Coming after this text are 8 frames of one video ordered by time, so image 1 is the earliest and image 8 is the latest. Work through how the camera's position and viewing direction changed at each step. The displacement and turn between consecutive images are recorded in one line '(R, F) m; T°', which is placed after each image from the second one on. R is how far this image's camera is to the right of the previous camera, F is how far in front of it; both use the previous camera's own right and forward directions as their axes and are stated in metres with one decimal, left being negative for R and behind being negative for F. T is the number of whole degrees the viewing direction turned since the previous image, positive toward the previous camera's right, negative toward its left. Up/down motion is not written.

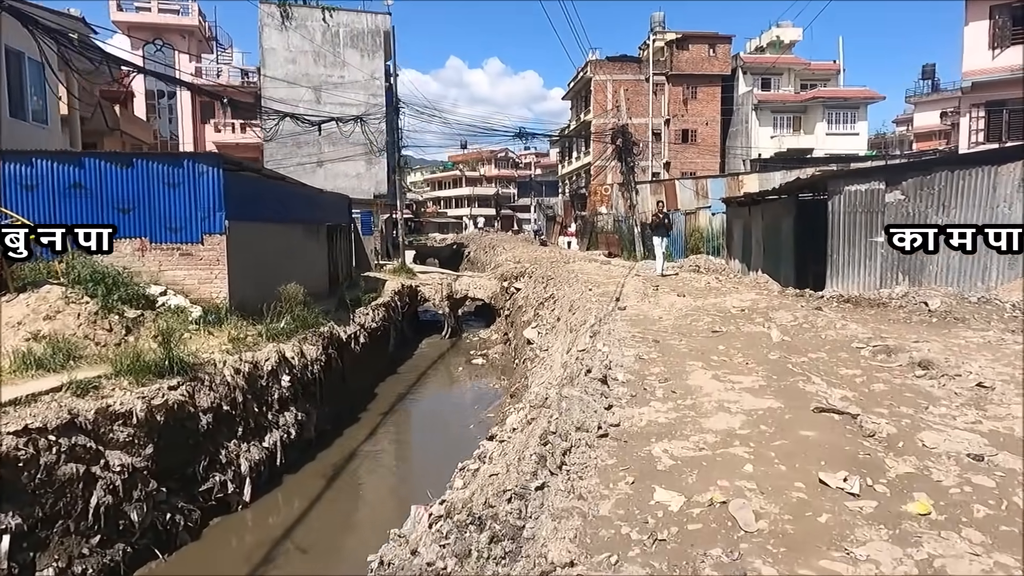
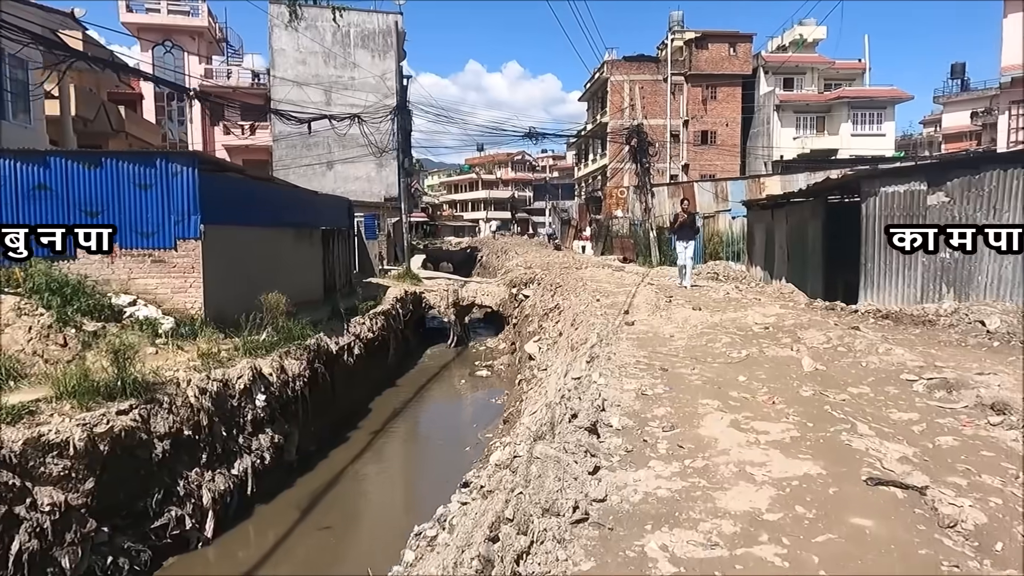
(+0.3, +1.0) m; -2°
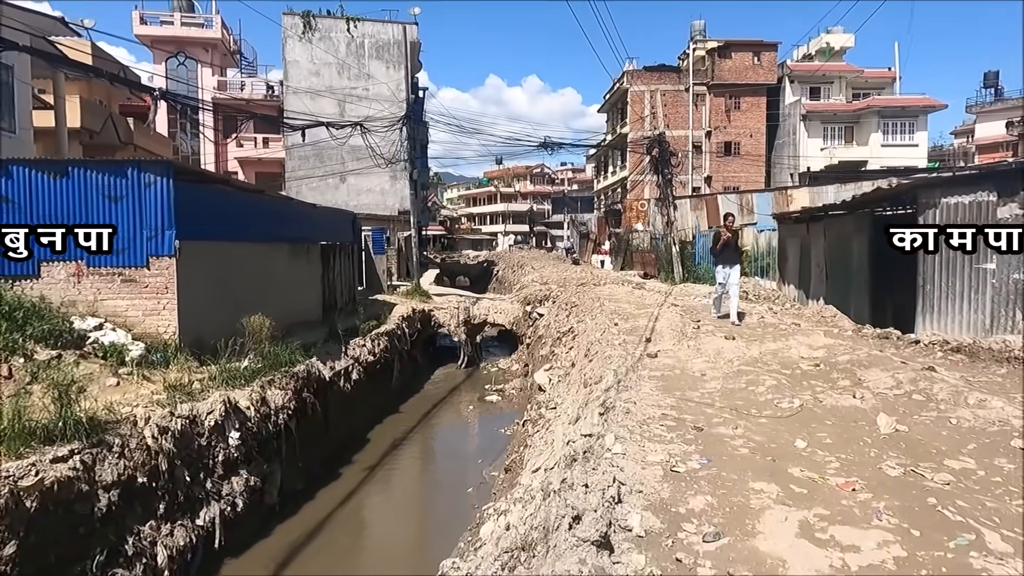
(+0.2, +1.1) m; -2°
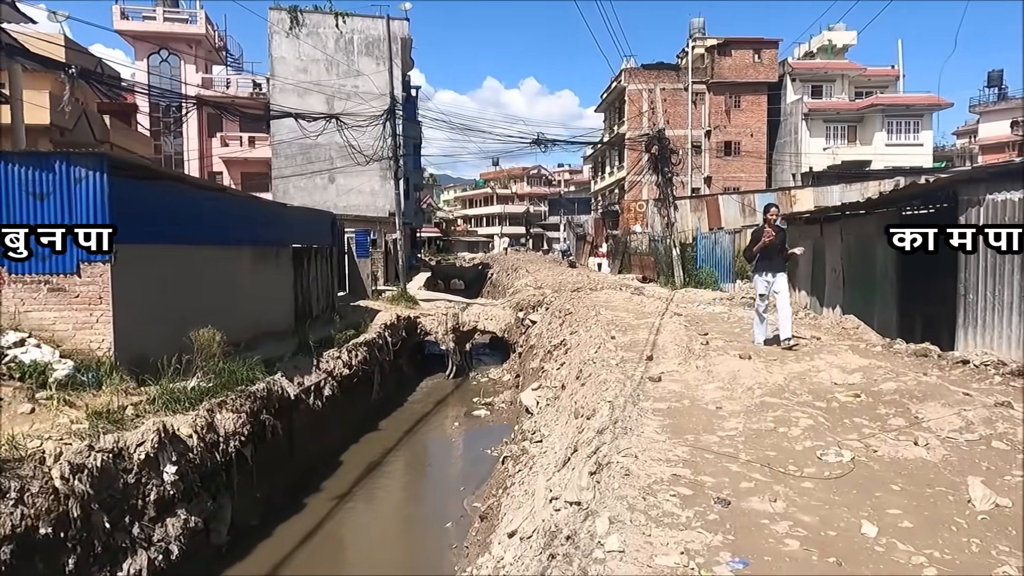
(+0.2, +1.2) m; 0°
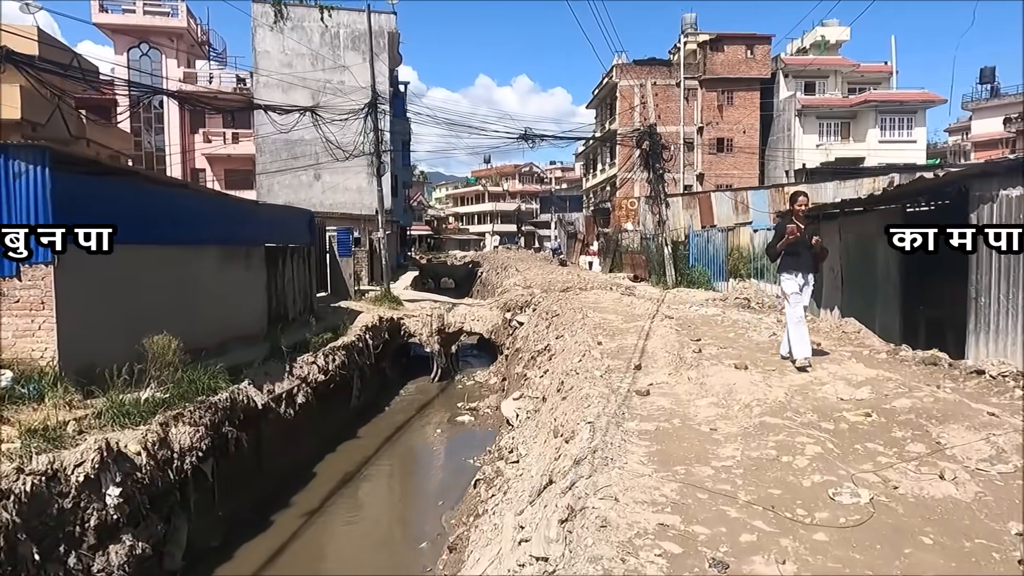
(+0.2, +0.6) m; +1°
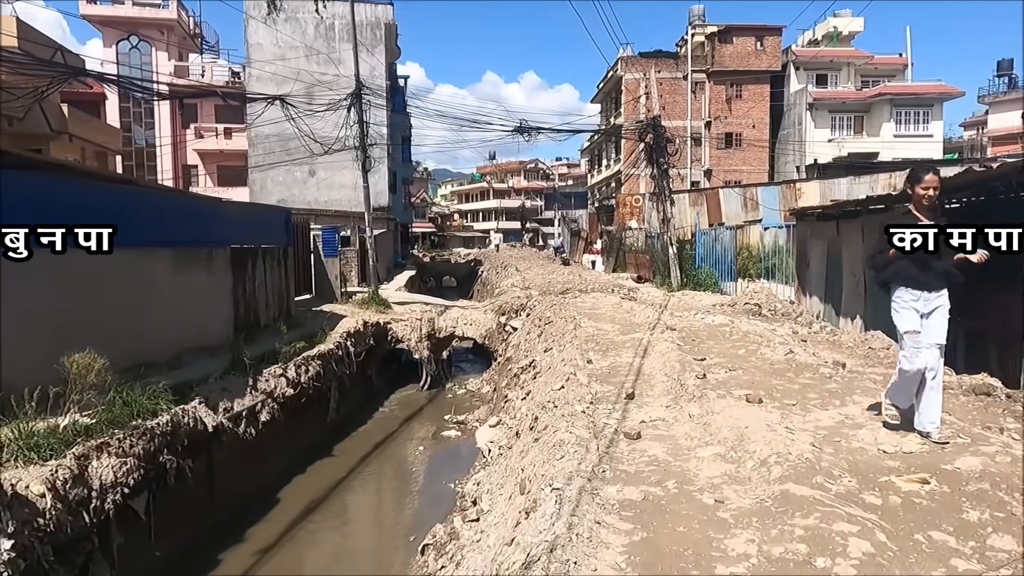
(+0.3, +1.1) m; -1°
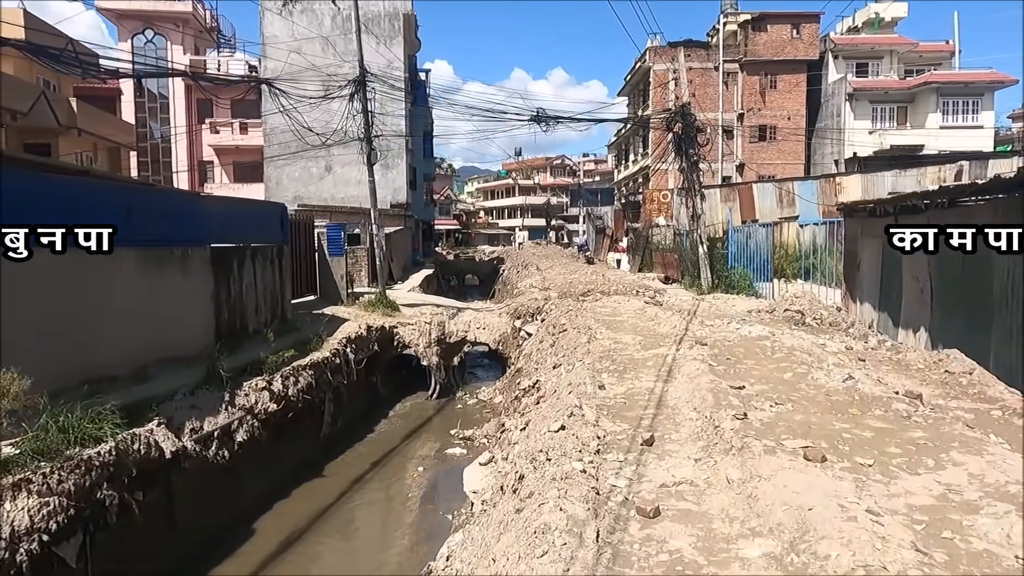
(+0.3, +1.3) m; -2°
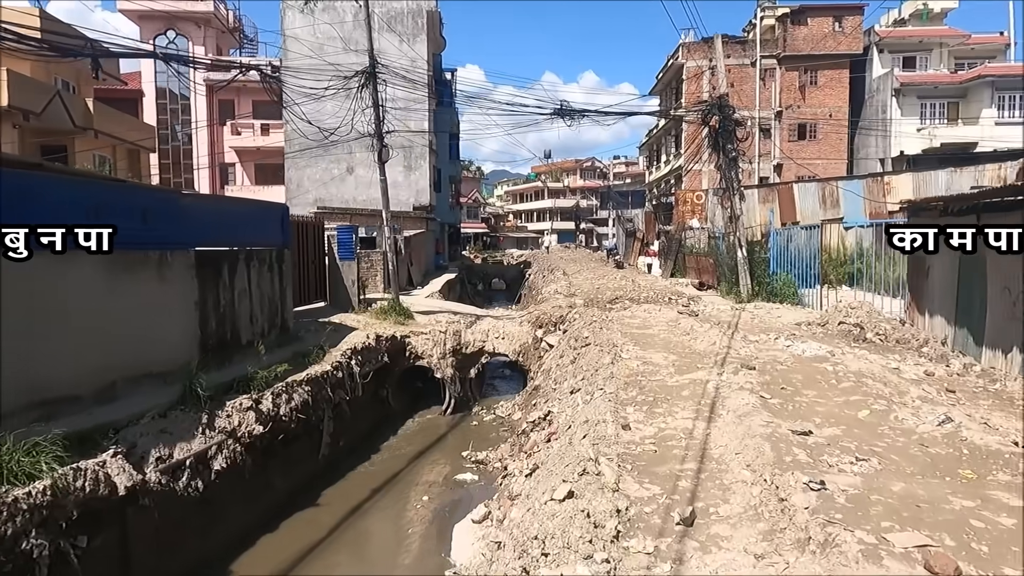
(+0.2, +1.2) m; -3°
